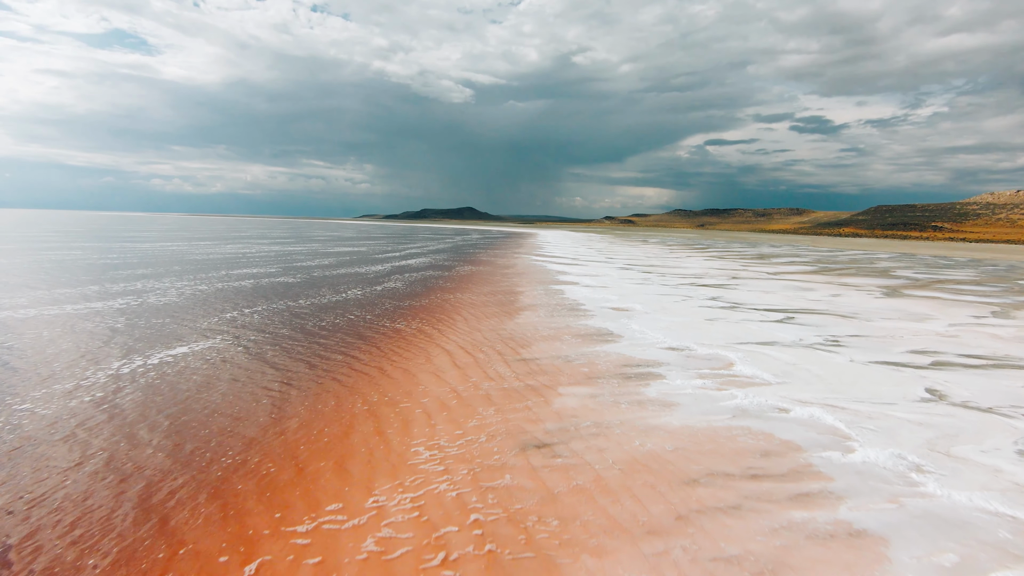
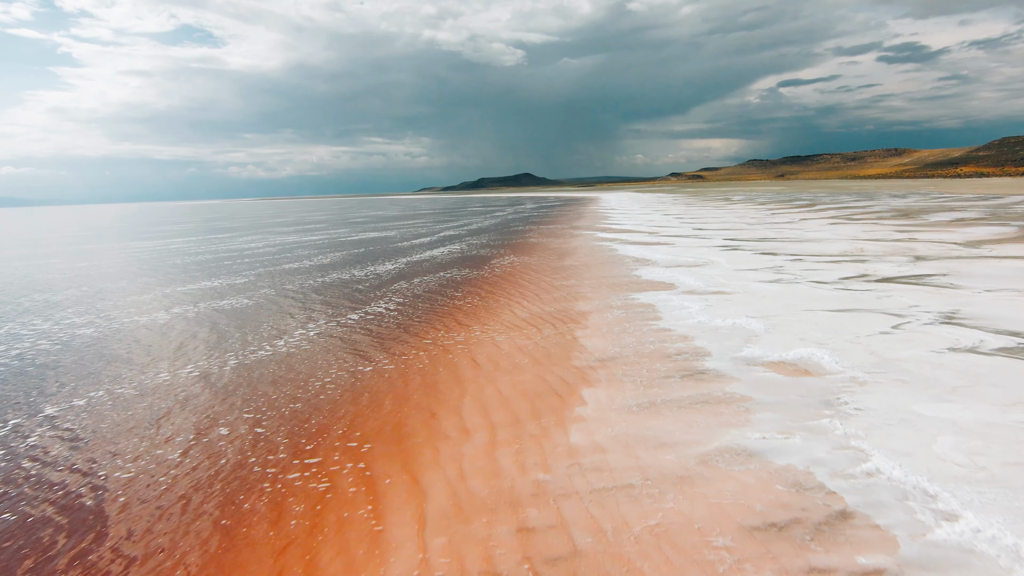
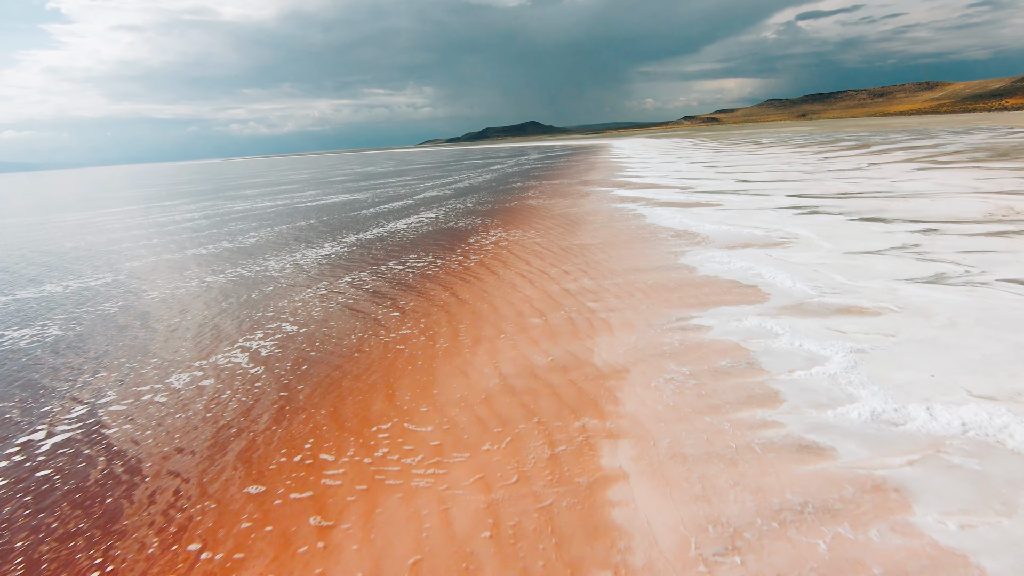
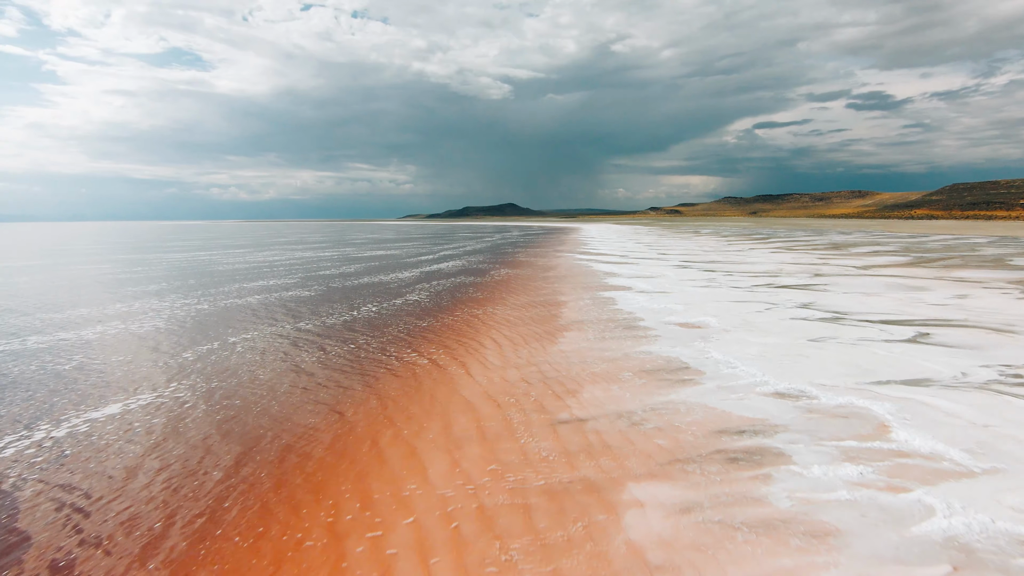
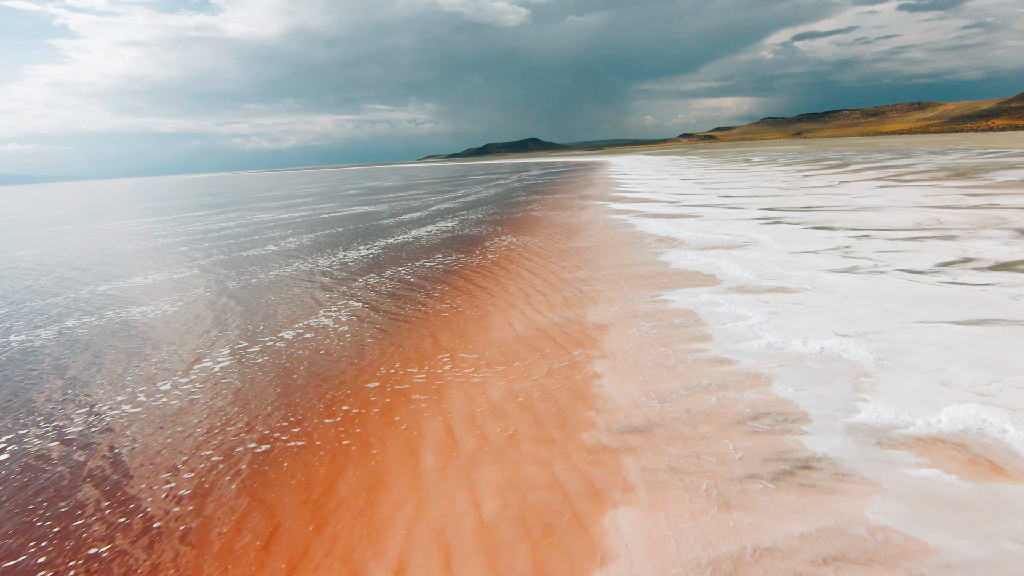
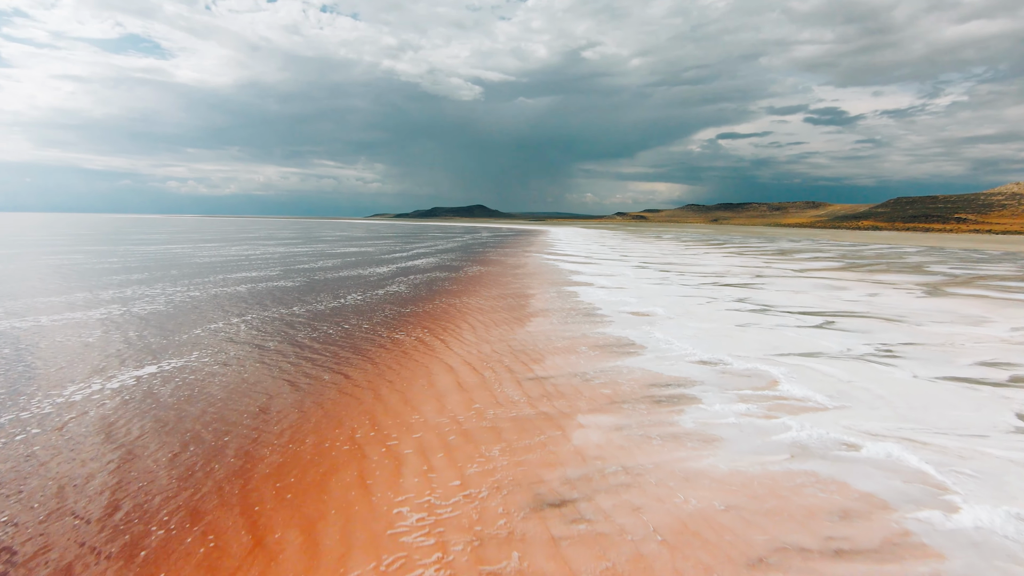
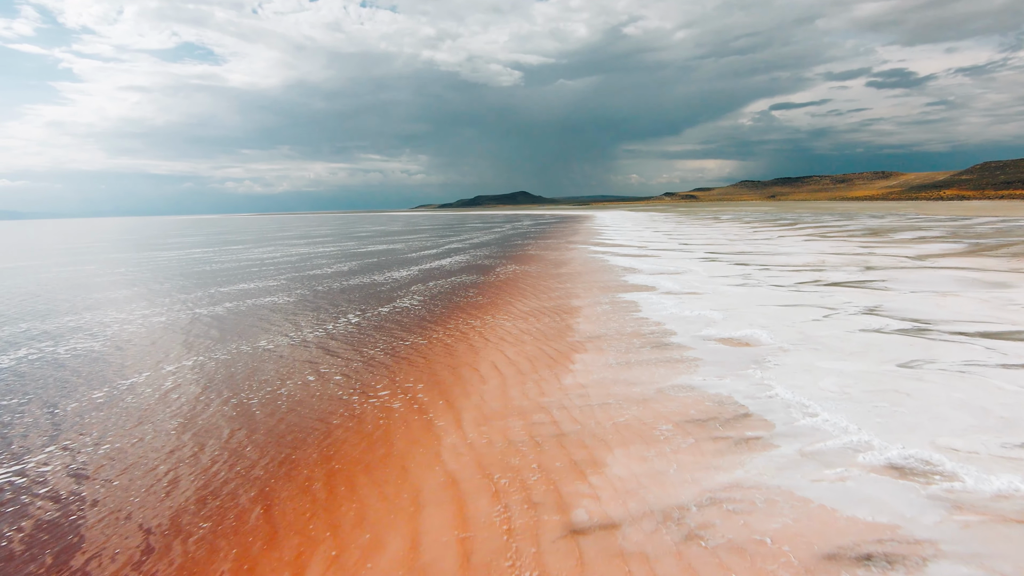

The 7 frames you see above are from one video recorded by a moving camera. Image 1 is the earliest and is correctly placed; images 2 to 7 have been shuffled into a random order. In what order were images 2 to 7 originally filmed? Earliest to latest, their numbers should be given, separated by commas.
6, 4, 7, 2, 5, 3
